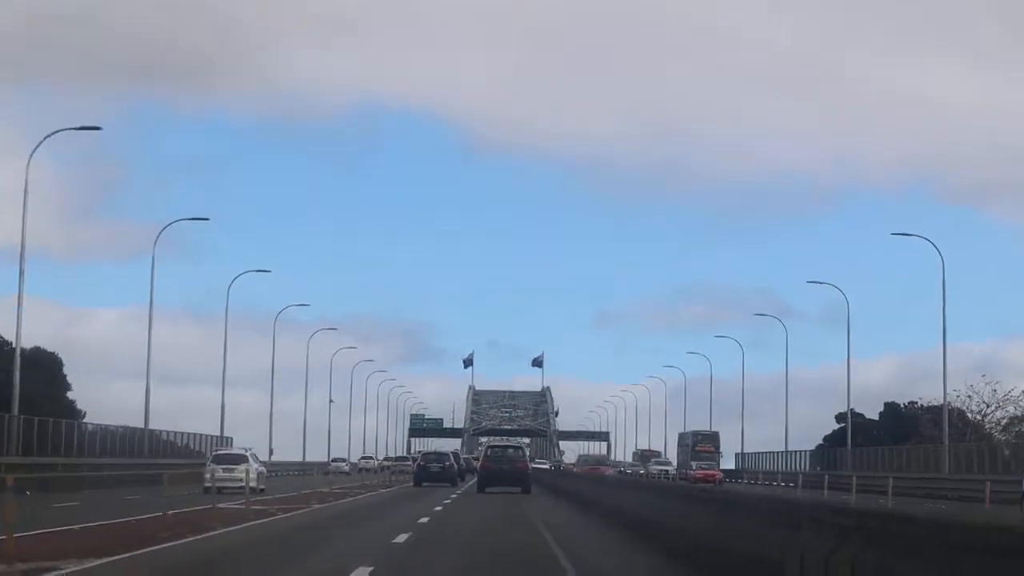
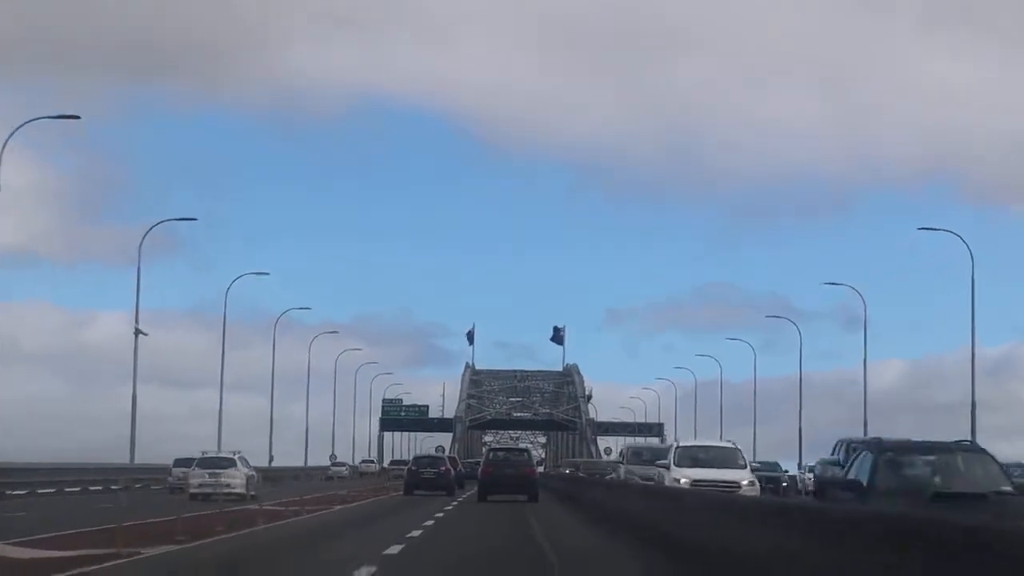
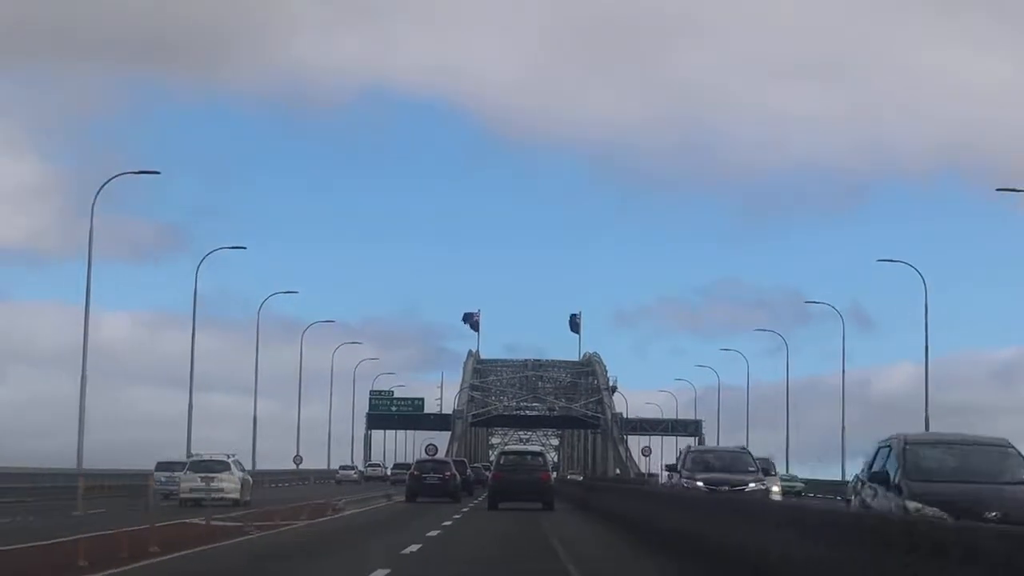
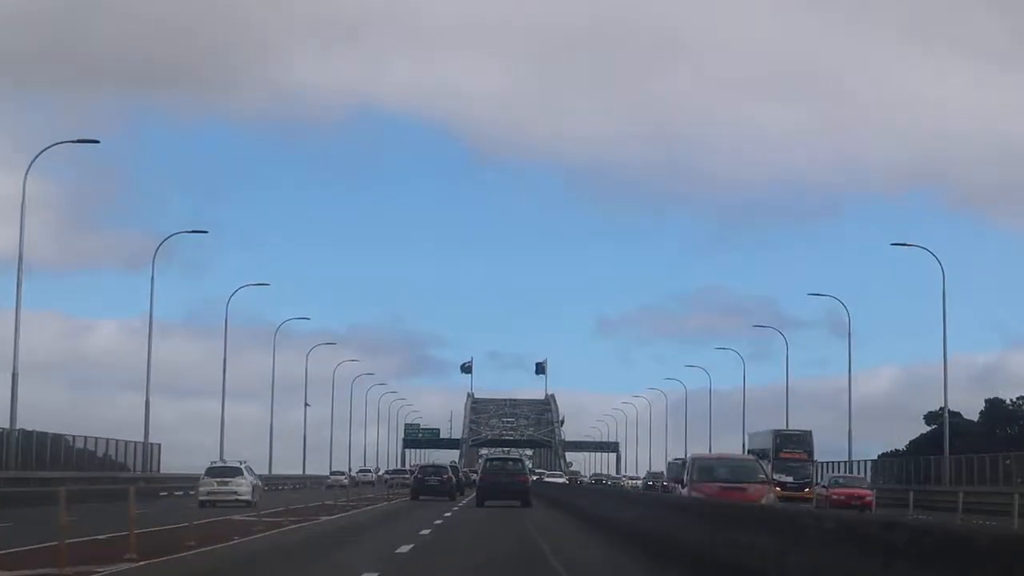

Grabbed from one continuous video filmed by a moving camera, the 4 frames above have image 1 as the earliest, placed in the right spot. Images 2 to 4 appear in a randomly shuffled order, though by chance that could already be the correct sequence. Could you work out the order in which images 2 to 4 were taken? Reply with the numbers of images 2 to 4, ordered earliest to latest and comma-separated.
4, 2, 3
